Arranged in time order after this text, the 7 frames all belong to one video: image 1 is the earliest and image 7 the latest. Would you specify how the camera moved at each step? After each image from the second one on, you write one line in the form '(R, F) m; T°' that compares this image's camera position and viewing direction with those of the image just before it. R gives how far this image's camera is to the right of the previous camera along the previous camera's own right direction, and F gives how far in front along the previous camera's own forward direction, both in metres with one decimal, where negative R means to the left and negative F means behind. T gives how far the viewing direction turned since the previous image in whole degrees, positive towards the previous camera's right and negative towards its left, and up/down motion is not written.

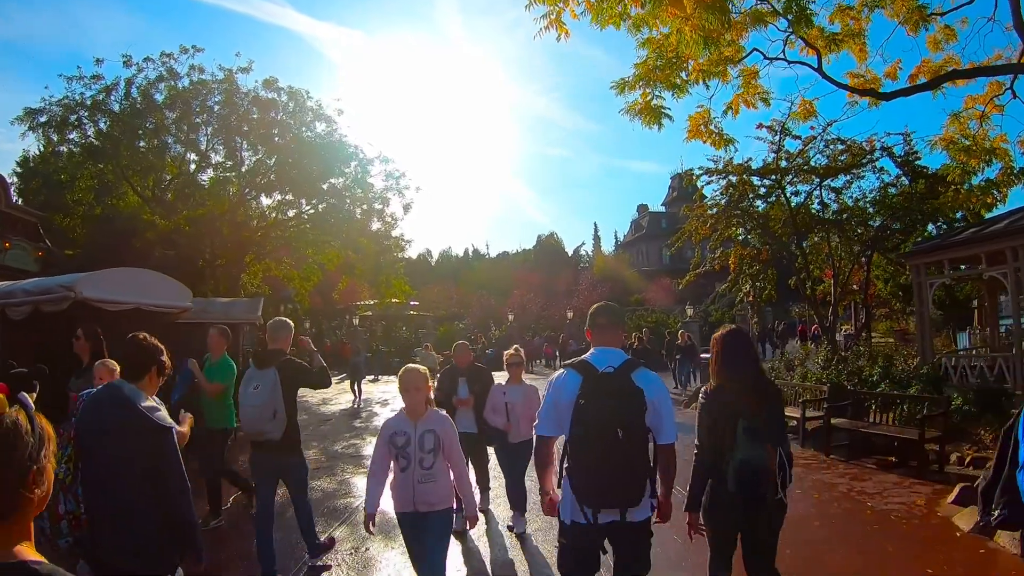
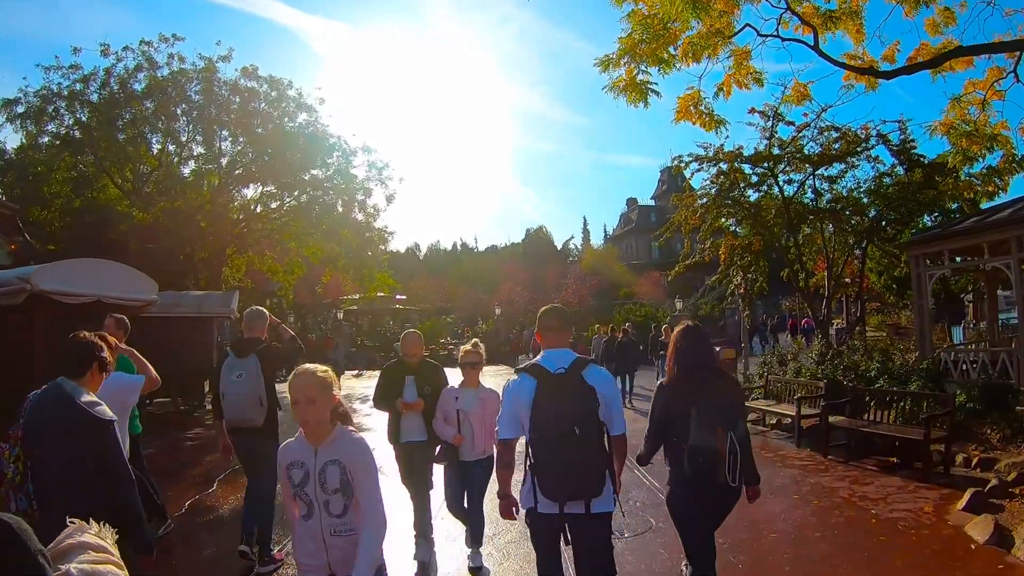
(+0.1, +0.6) m; +1°
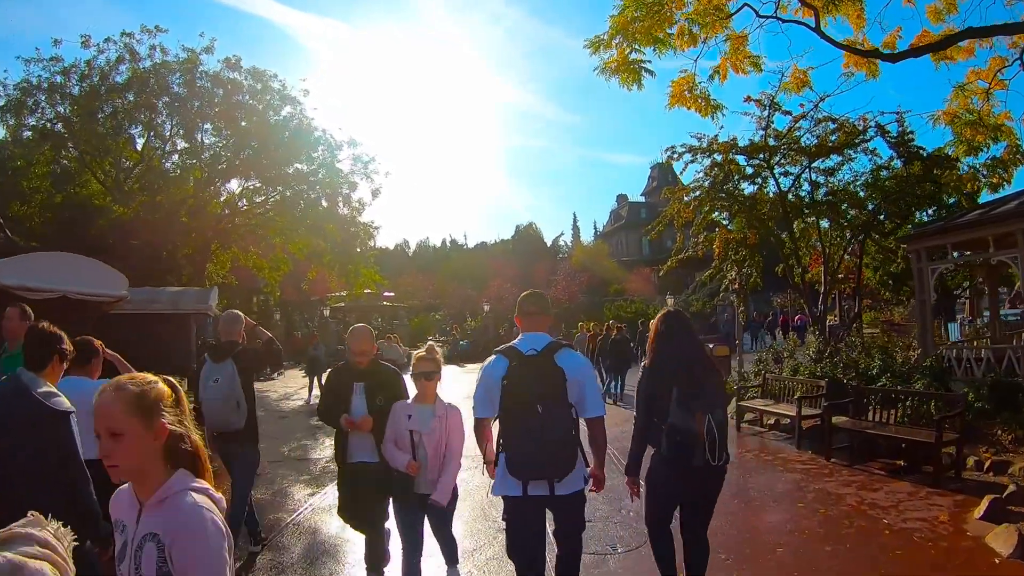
(0.0, +0.5) m; +1°
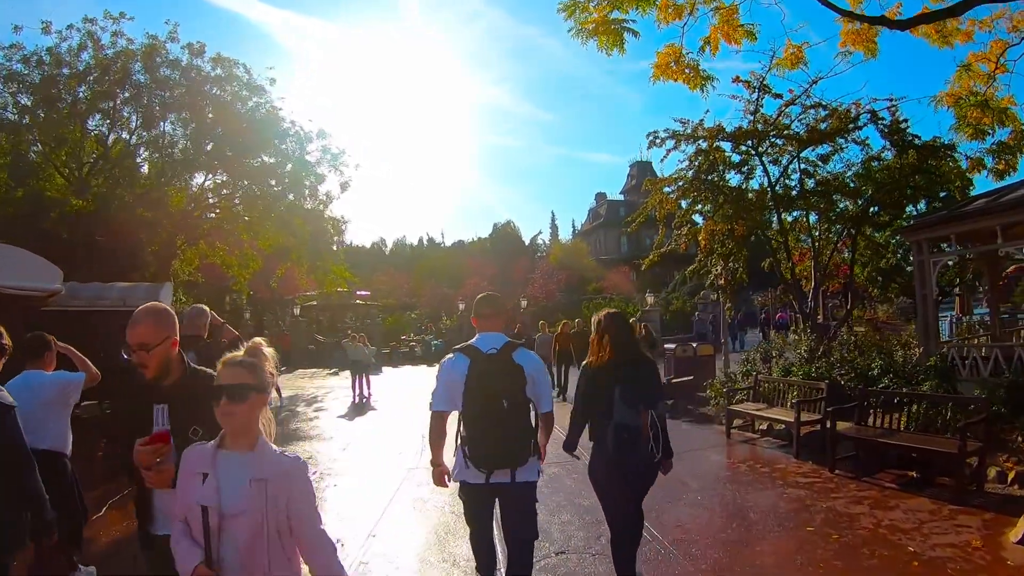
(+0.1, +0.9) m; +2°
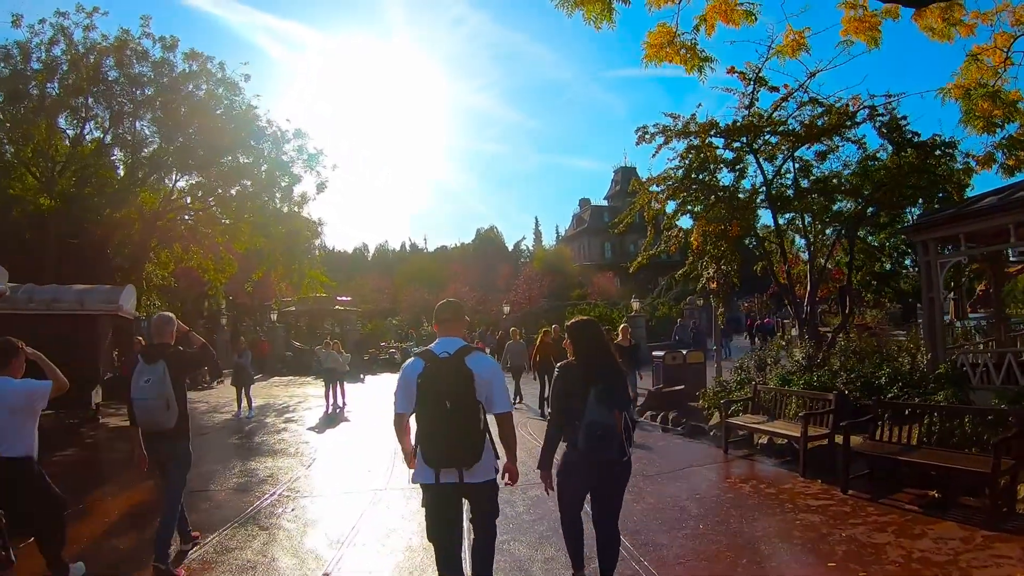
(0.0, +0.7) m; +1°
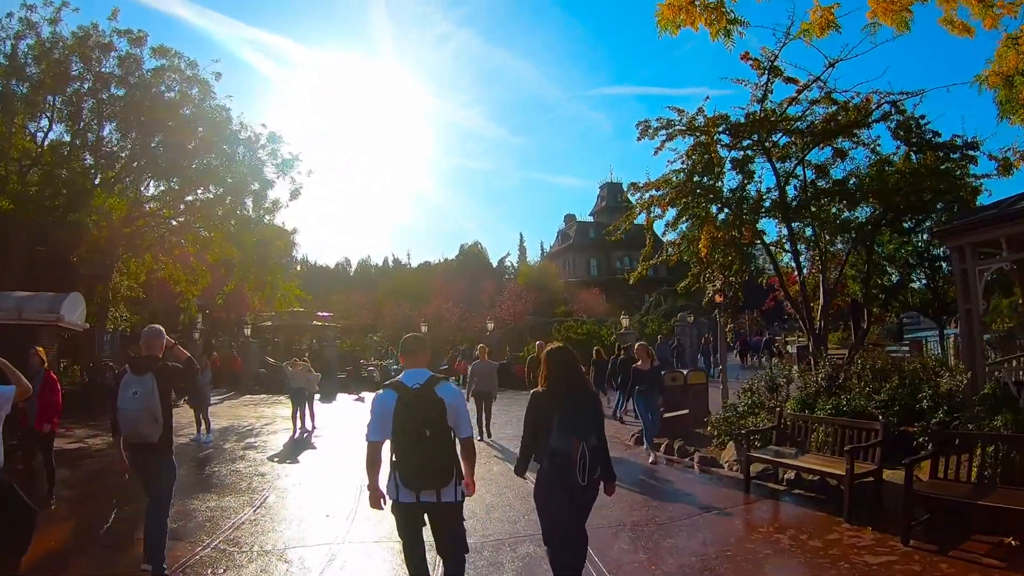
(0.0, +1.2) m; +1°
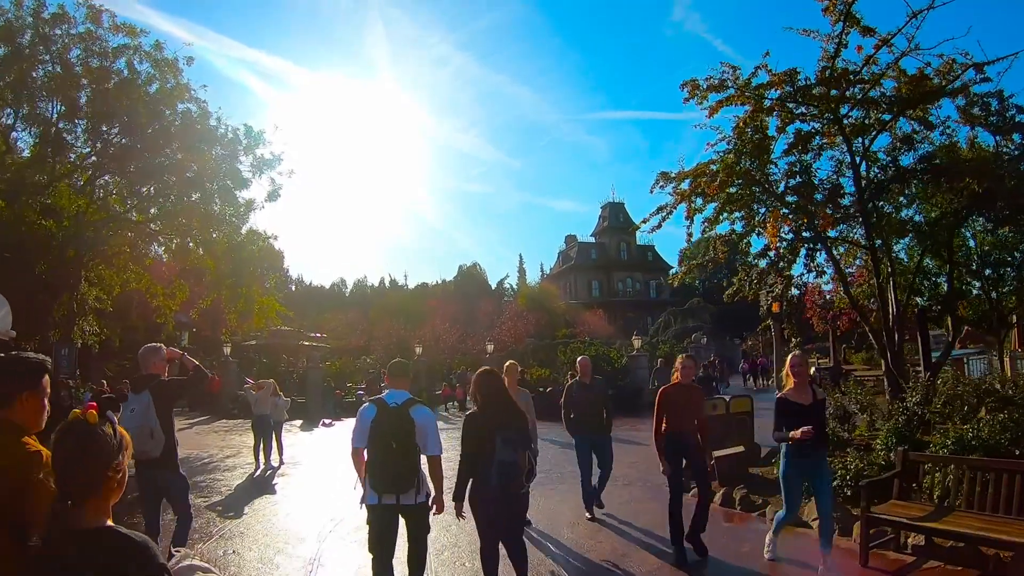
(-0.1, +2.1) m; 0°
